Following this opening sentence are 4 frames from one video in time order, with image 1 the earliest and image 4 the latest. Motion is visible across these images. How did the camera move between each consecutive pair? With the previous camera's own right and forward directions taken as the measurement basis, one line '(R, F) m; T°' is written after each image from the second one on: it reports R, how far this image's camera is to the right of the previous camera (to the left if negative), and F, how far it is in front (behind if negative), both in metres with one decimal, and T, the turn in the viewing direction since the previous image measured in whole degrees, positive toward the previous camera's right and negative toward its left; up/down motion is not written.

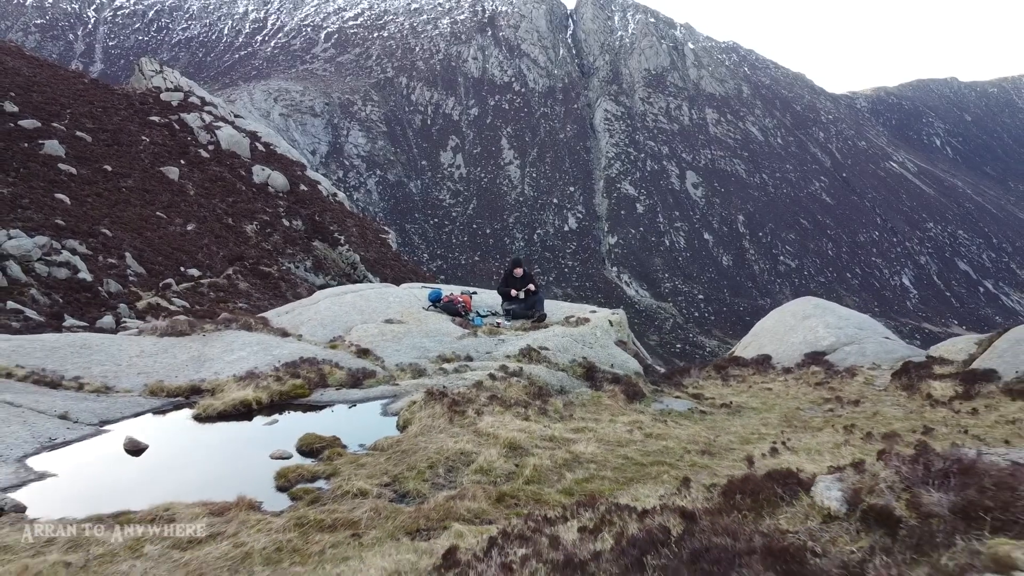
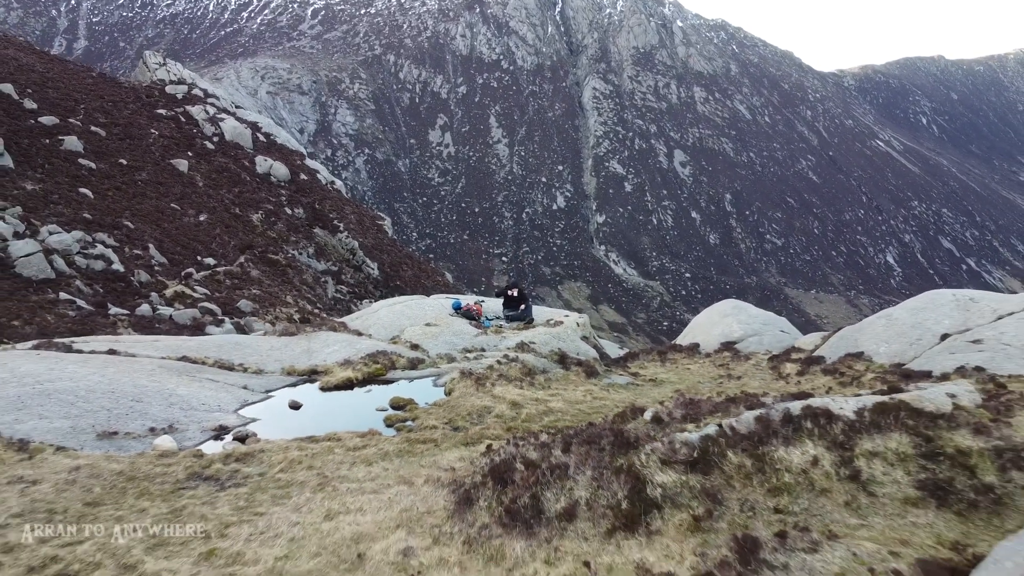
(-0.2, -4.8) m; +1°
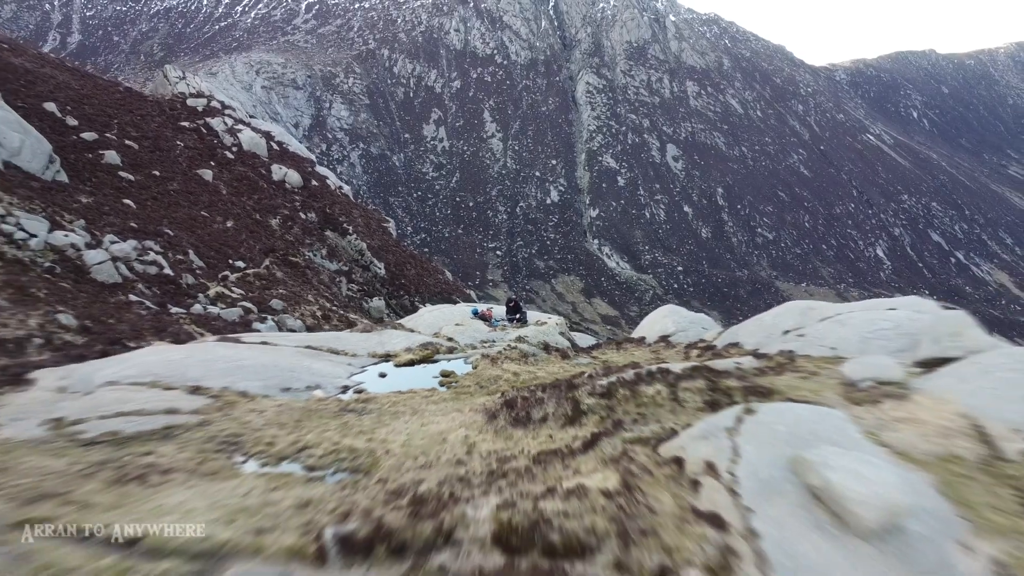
(-0.2, -7.4) m; 0°
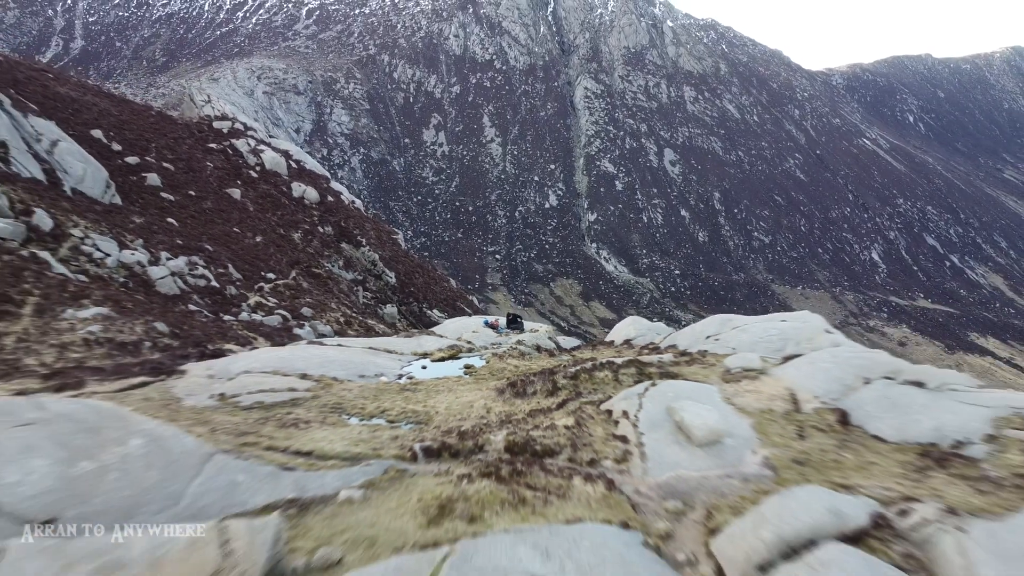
(-0.1, -8.3) m; 0°
